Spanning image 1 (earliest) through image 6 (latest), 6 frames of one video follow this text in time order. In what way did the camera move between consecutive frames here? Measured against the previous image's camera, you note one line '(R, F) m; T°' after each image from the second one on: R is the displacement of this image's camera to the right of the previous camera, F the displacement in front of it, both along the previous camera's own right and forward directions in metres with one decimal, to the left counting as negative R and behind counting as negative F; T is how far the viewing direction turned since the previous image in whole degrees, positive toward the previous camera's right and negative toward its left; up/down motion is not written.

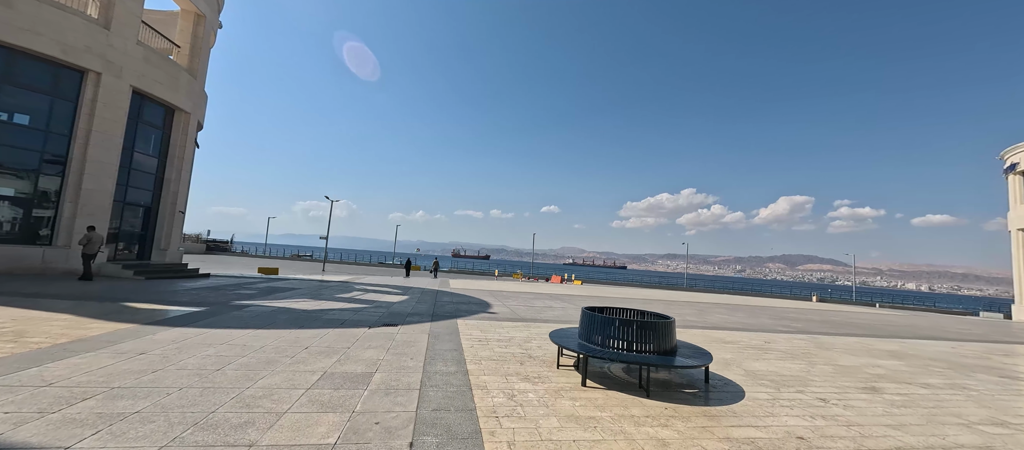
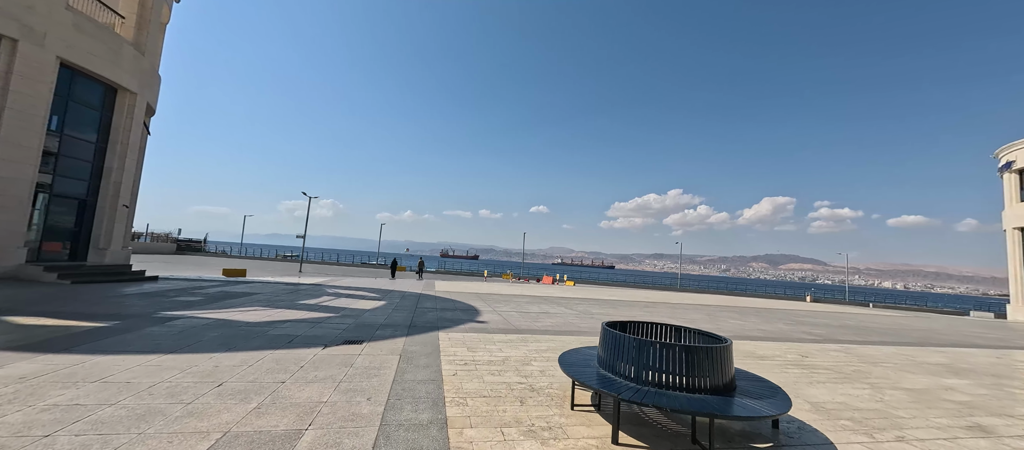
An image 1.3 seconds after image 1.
(-0.1, +1.8) m; +2°
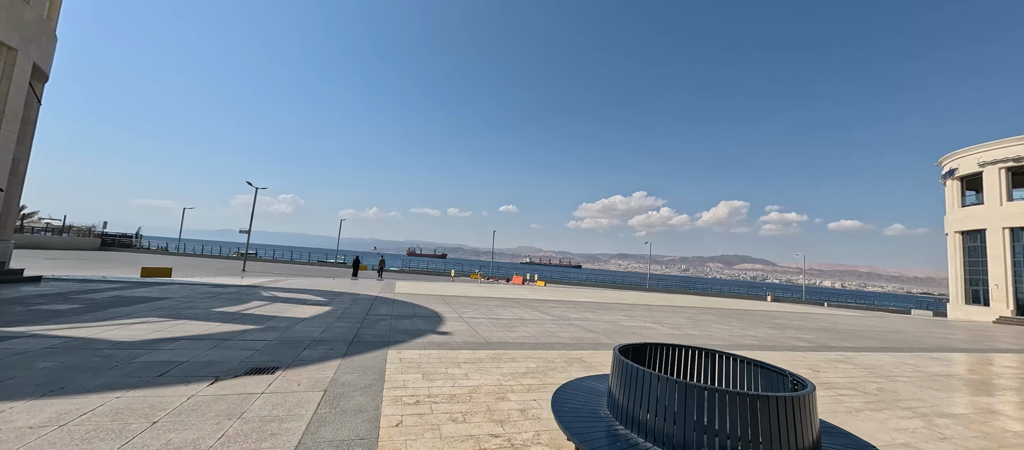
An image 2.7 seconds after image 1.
(0.0, +1.7) m; +5°
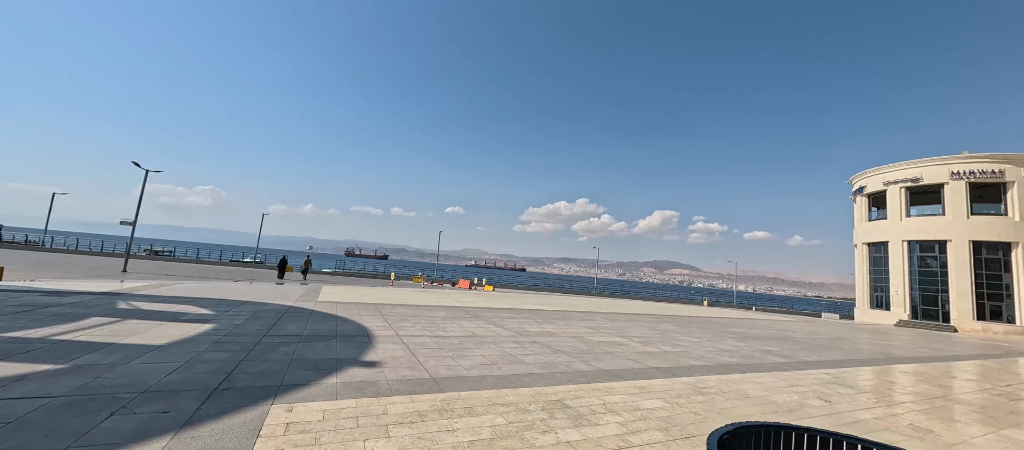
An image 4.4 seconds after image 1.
(-0.2, +2.2) m; +8°
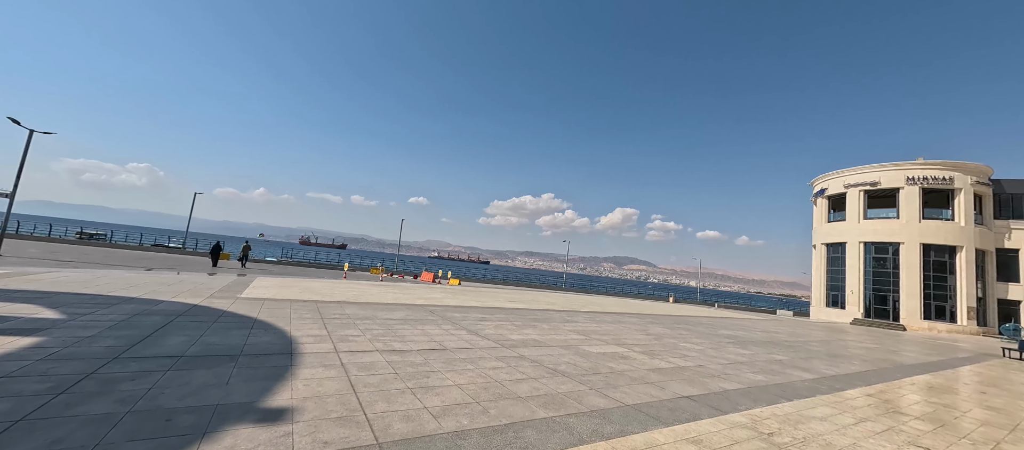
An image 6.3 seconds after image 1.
(-0.4, +2.5) m; +5°
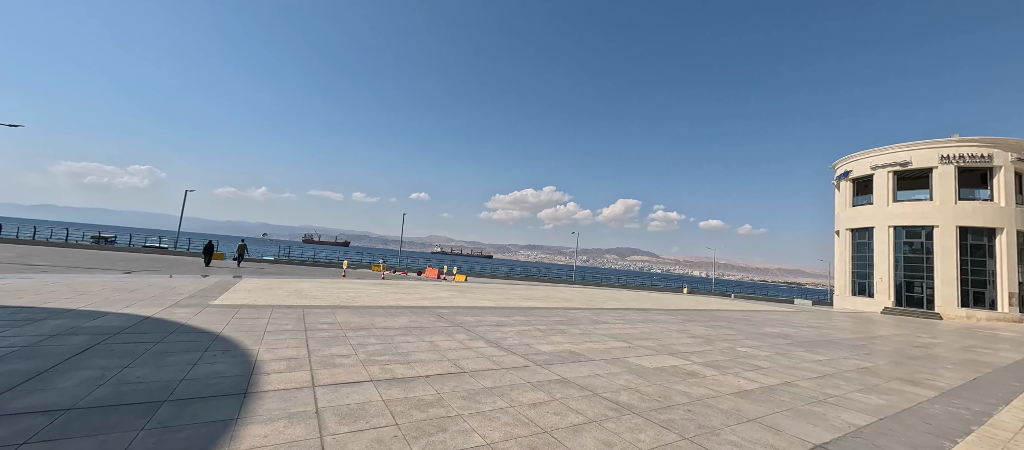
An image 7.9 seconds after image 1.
(-0.5, +2.0) m; -1°
